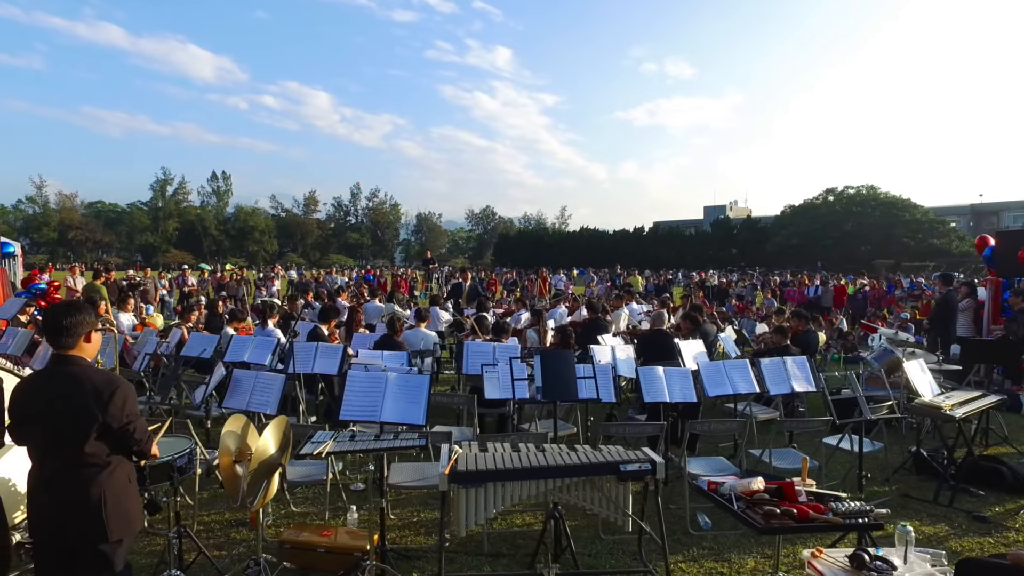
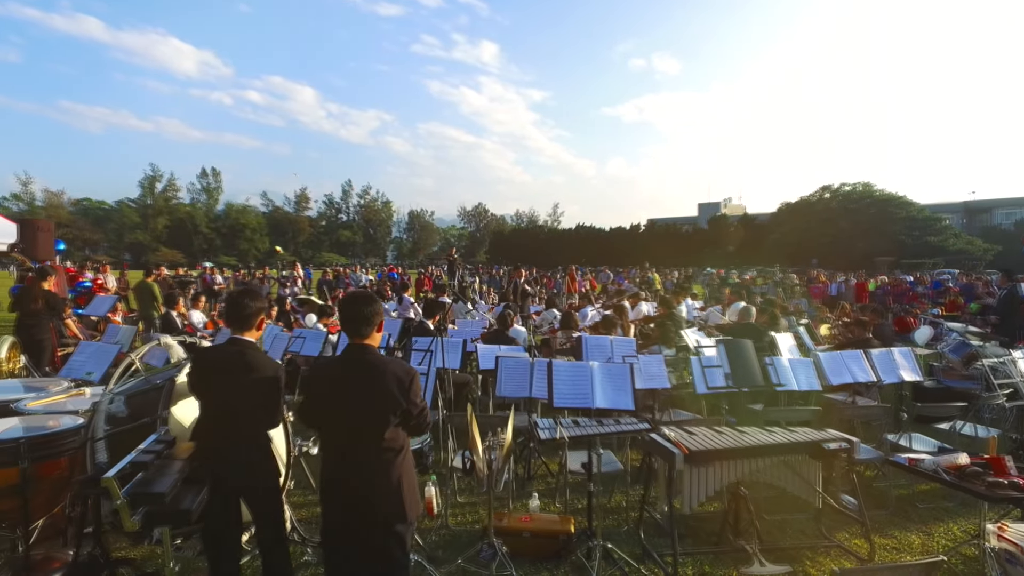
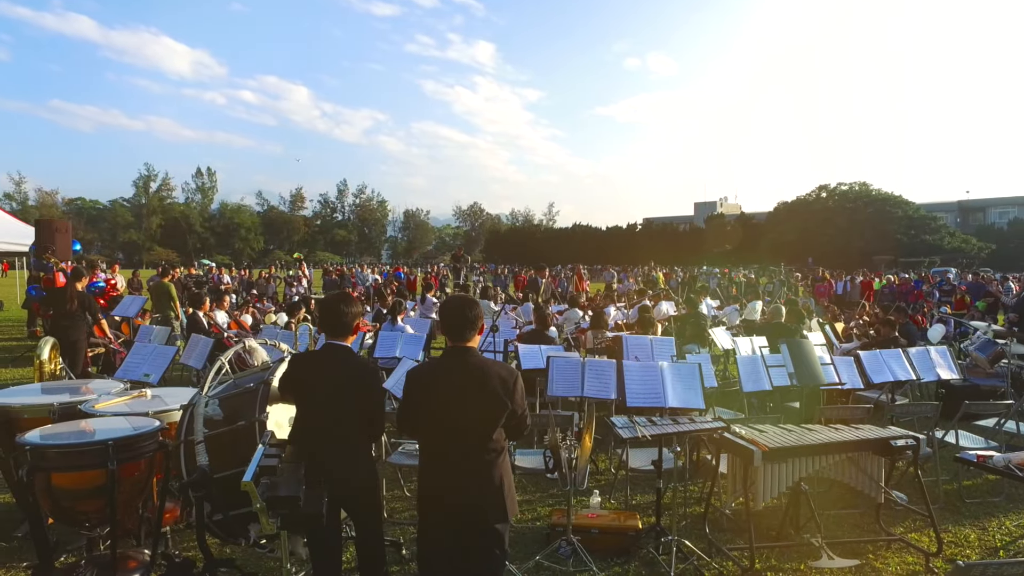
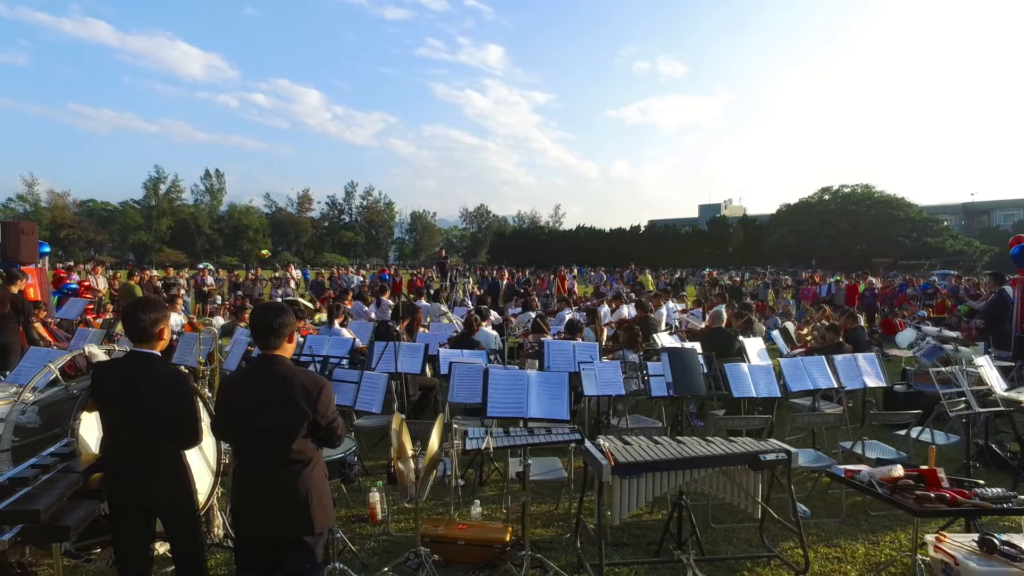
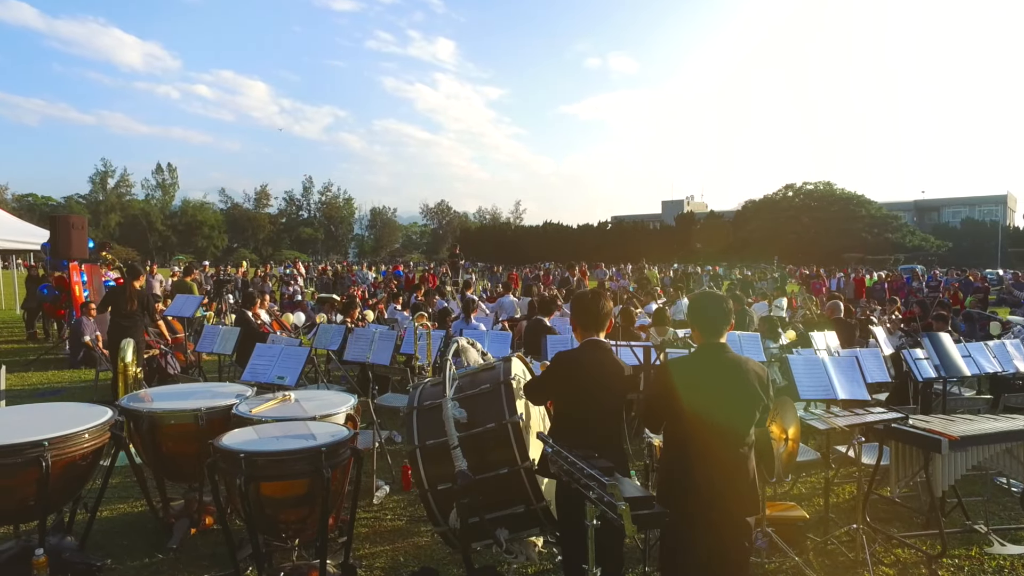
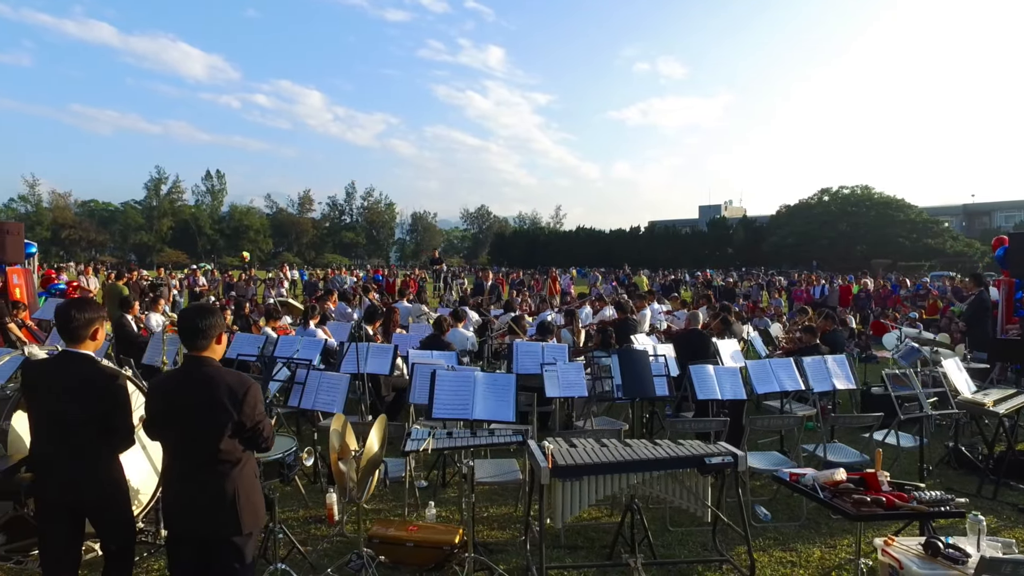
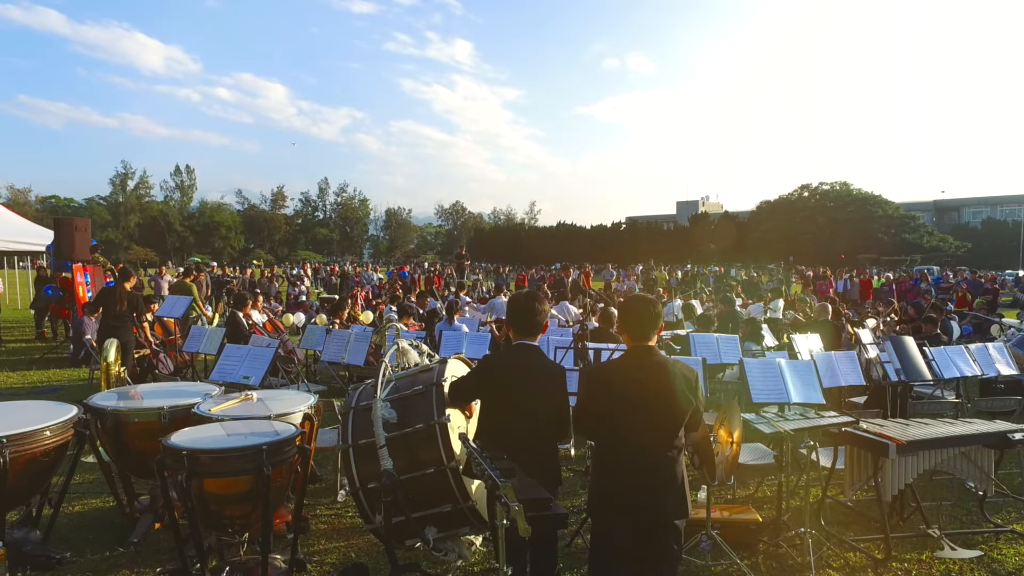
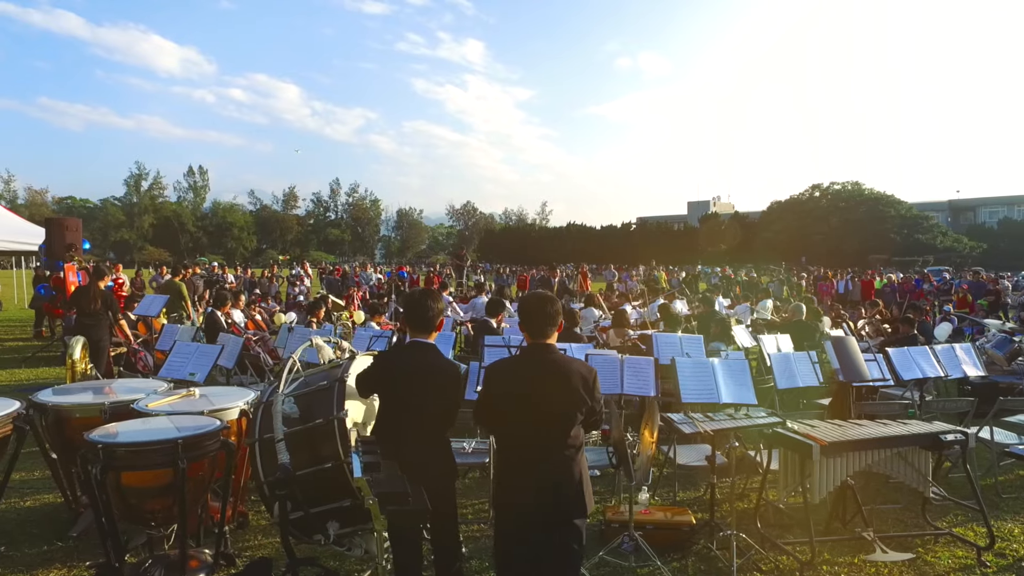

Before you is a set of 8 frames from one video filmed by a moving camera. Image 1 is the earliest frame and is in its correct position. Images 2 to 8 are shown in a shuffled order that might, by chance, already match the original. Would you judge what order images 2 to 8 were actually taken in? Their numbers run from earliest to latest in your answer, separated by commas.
6, 4, 2, 3, 8, 7, 5
